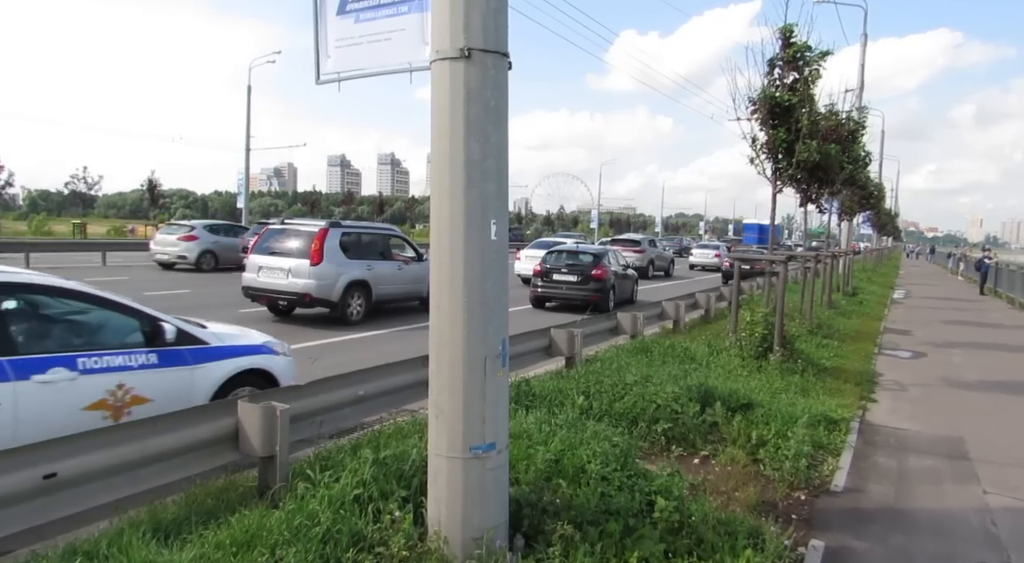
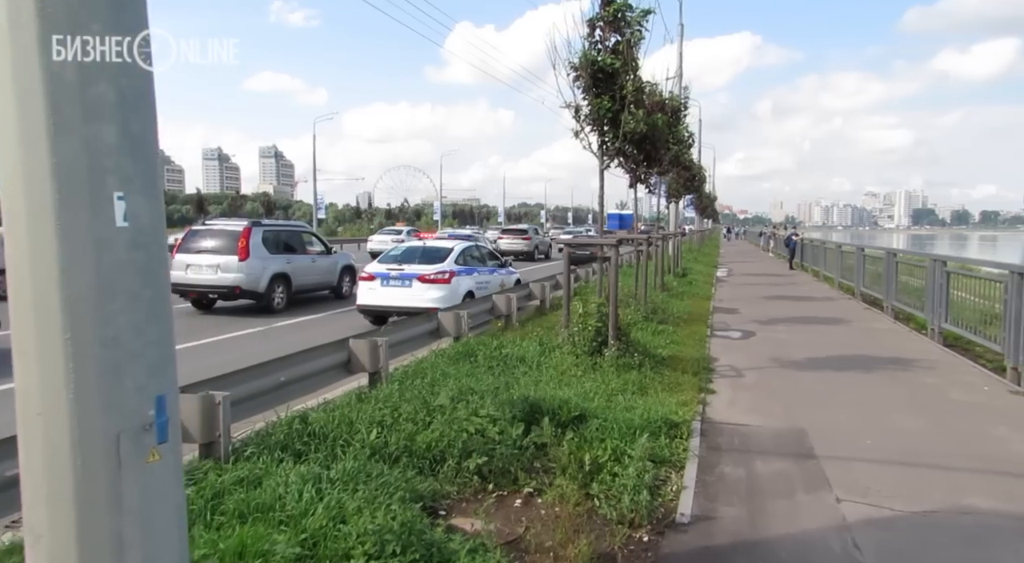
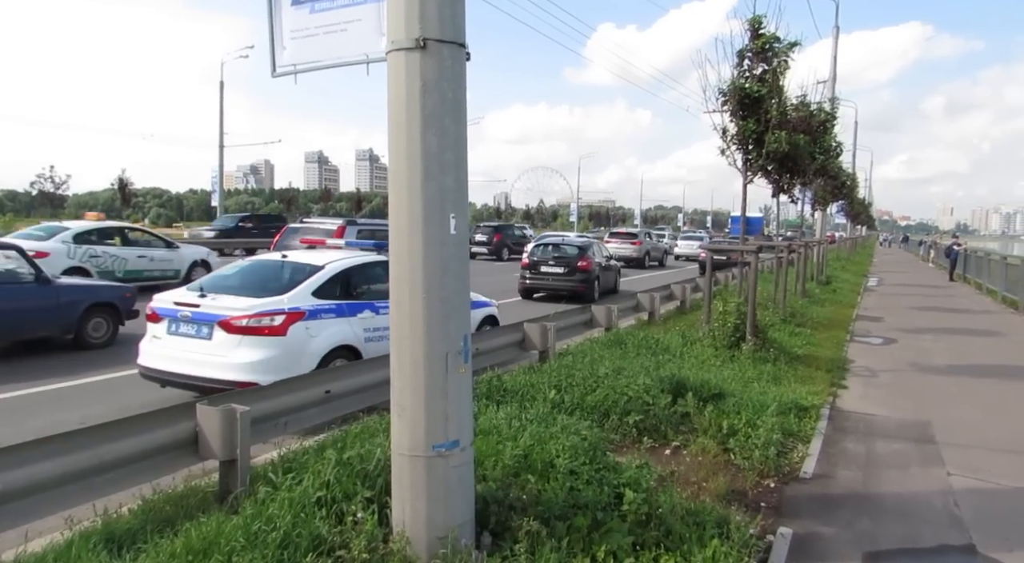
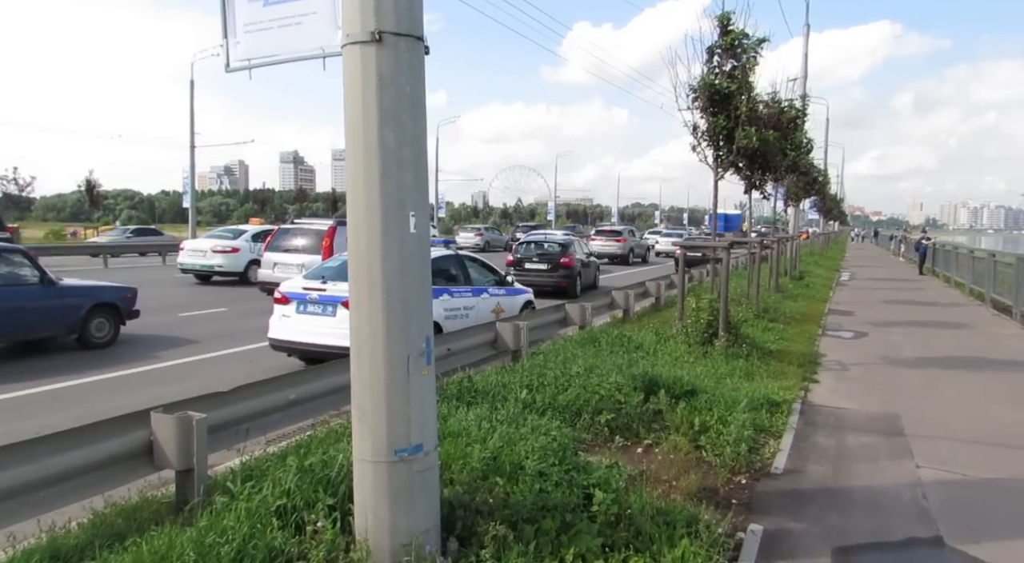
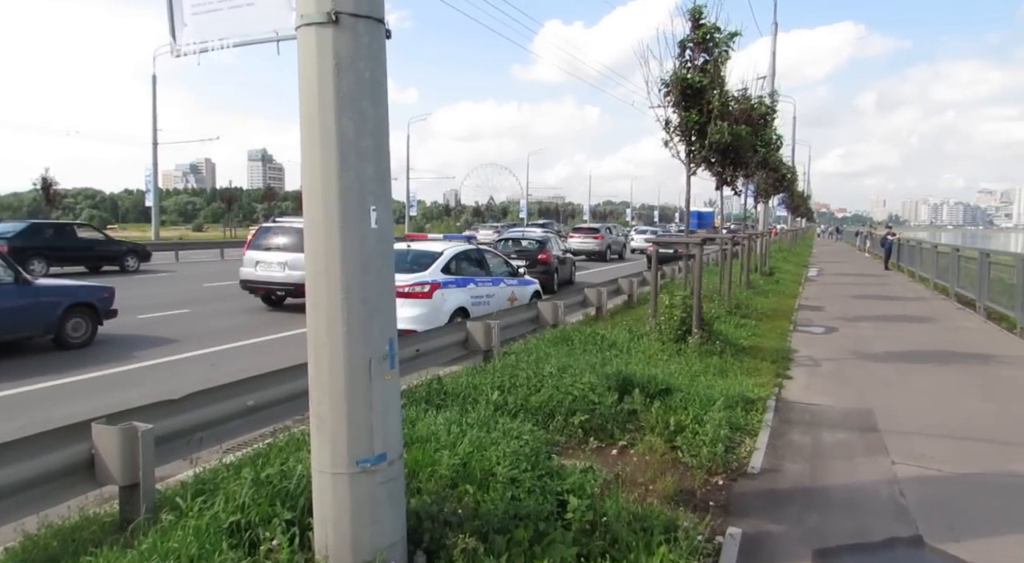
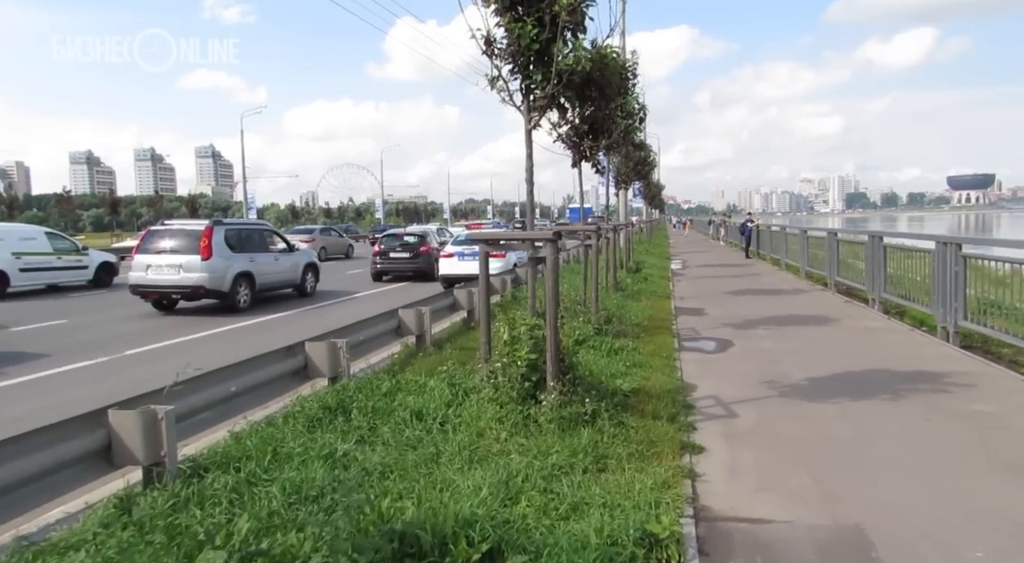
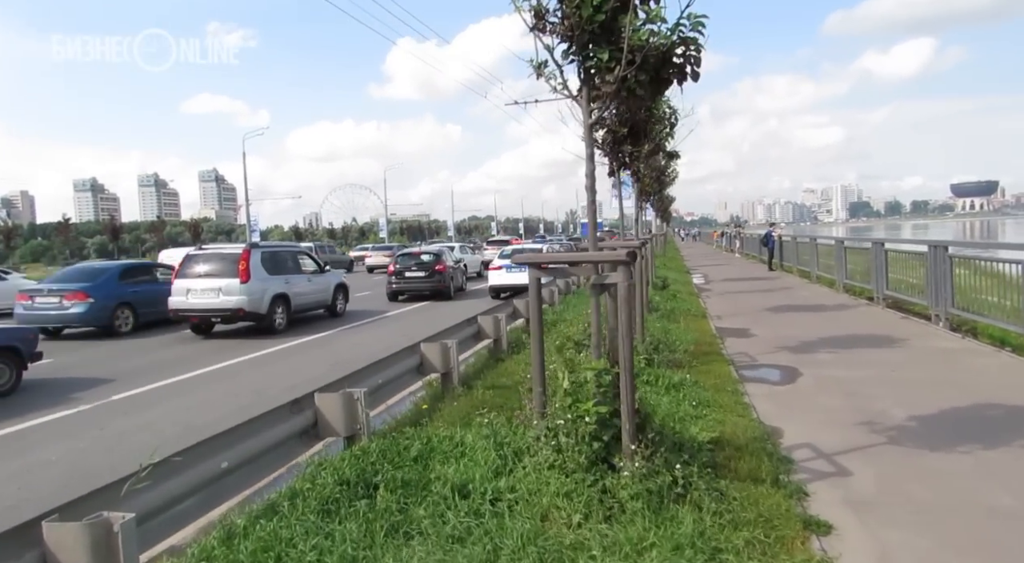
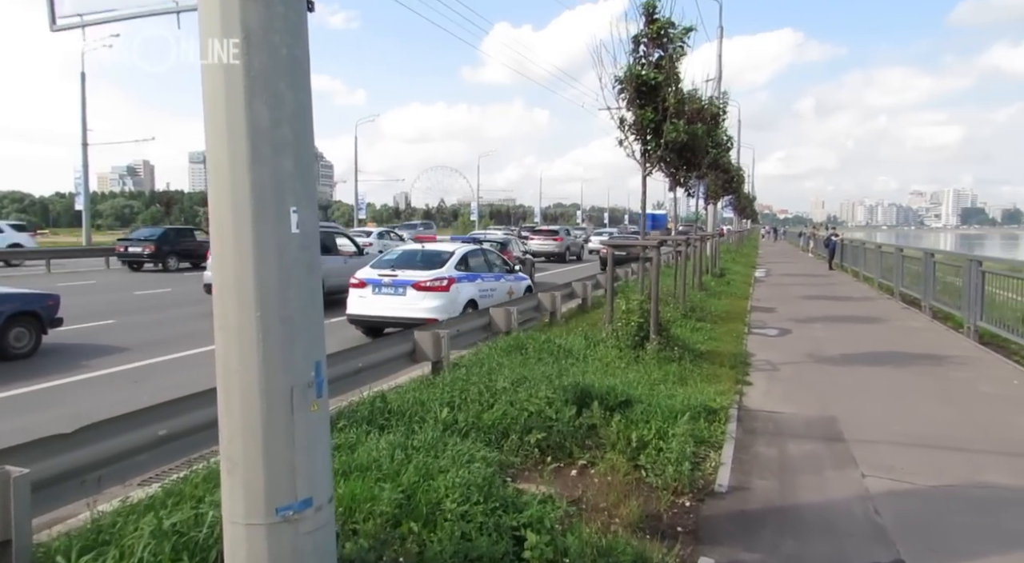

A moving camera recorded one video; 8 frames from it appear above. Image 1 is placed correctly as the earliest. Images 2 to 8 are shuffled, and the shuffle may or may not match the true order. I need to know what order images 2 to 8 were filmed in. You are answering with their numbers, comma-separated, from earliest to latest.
3, 4, 5, 8, 2, 6, 7
